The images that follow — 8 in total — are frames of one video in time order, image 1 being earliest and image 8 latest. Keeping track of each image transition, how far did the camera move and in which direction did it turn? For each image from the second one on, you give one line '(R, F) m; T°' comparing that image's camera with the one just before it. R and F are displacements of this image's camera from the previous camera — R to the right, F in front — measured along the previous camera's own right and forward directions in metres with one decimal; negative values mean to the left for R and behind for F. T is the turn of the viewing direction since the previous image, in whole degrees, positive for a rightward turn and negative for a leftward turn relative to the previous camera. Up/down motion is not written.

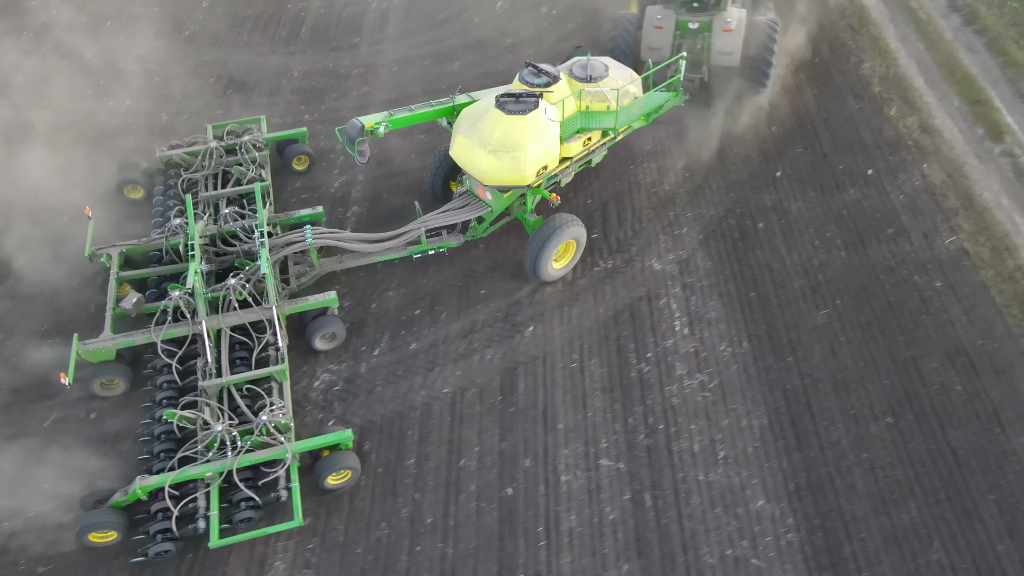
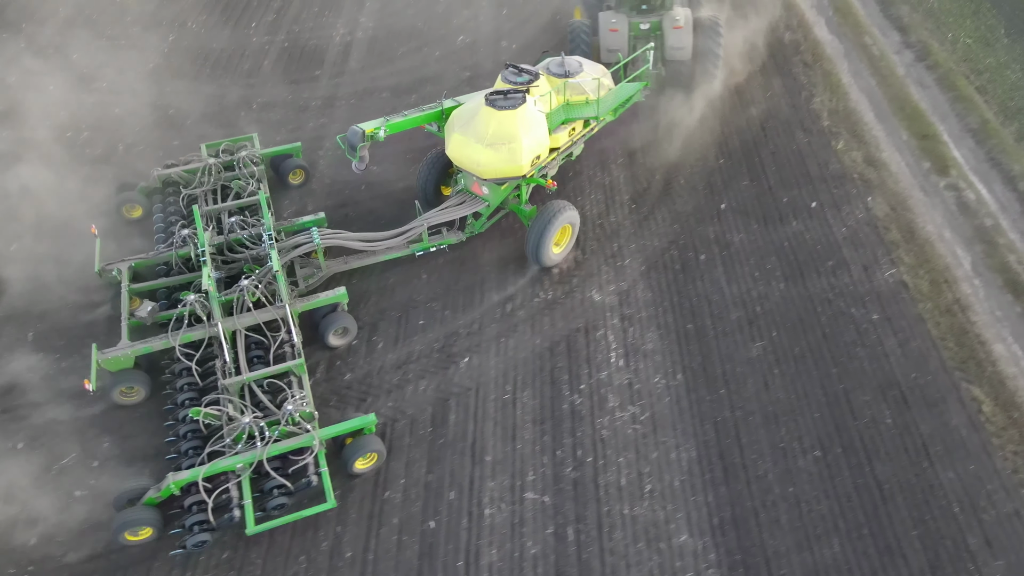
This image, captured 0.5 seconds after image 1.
(+0.5, 0.0) m; 0°
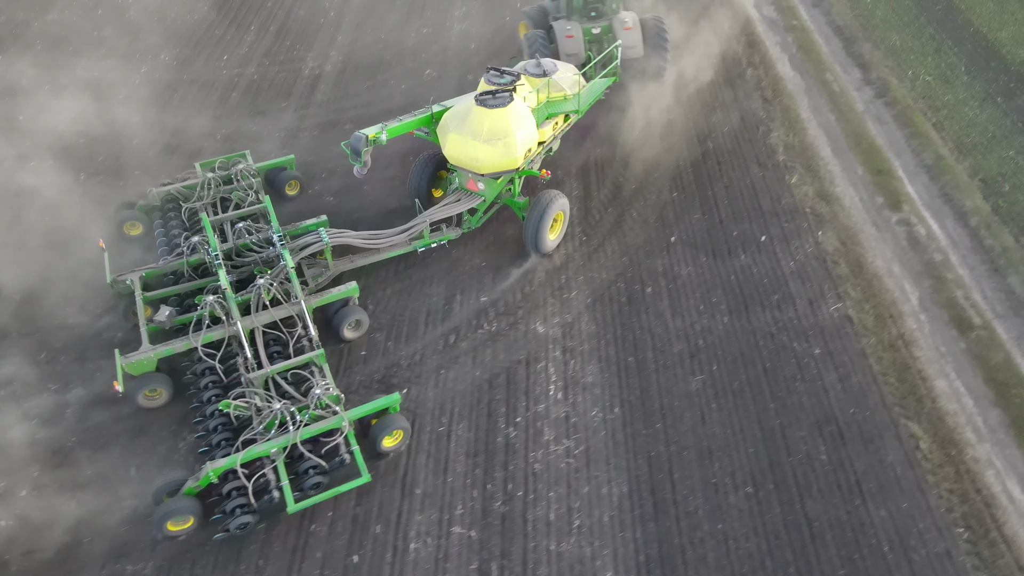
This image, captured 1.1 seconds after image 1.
(+0.5, 0.0) m; 0°
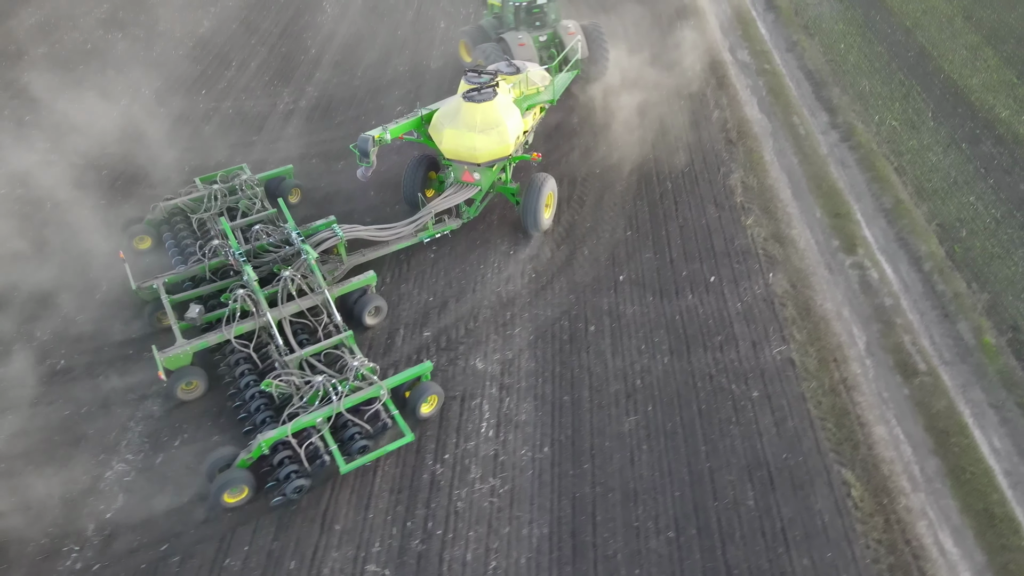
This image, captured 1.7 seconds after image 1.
(+0.6, 0.0) m; -1°
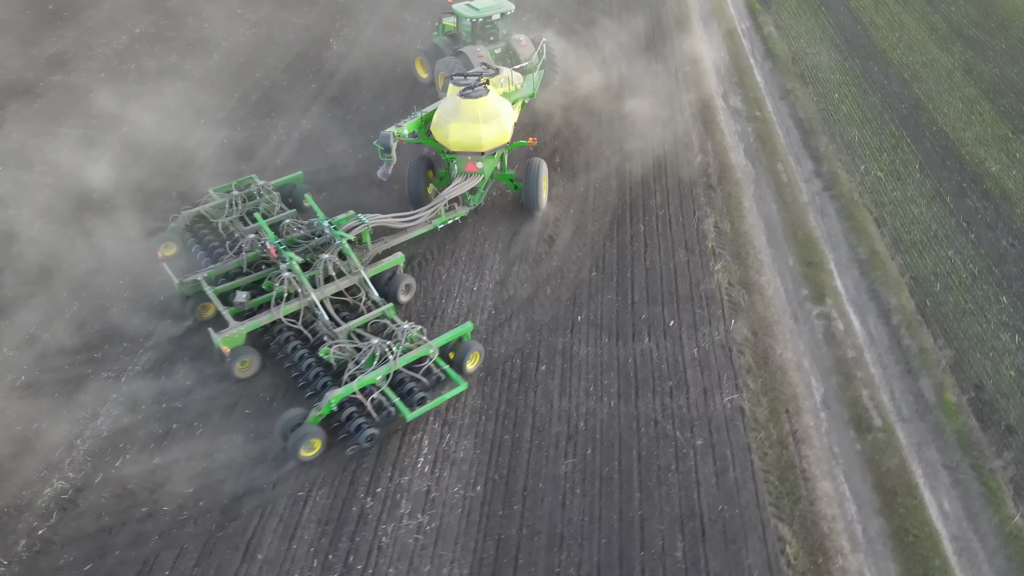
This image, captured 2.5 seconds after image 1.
(+0.7, 0.0) m; -2°
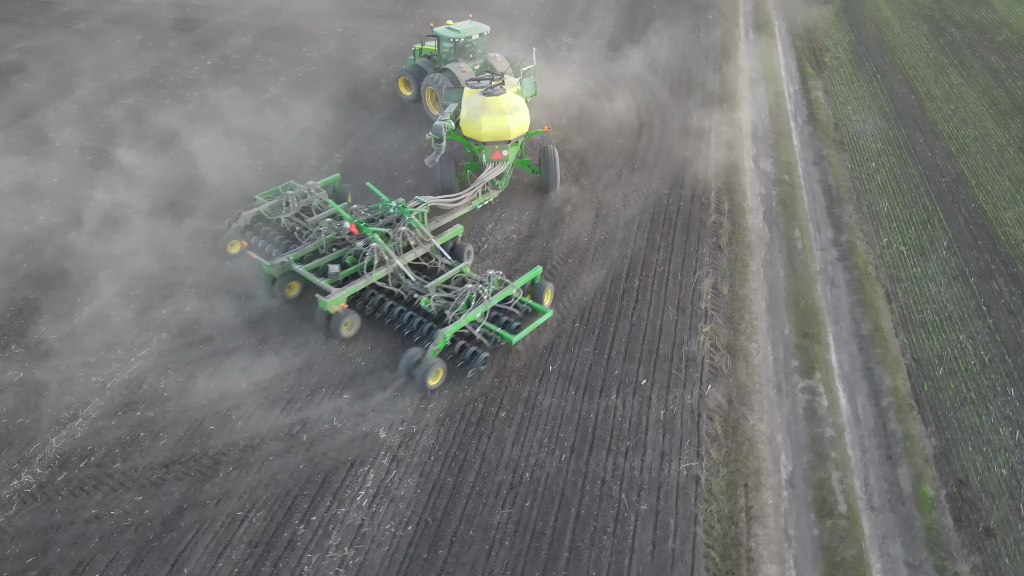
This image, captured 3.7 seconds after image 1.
(+0.9, 0.0) m; -6°
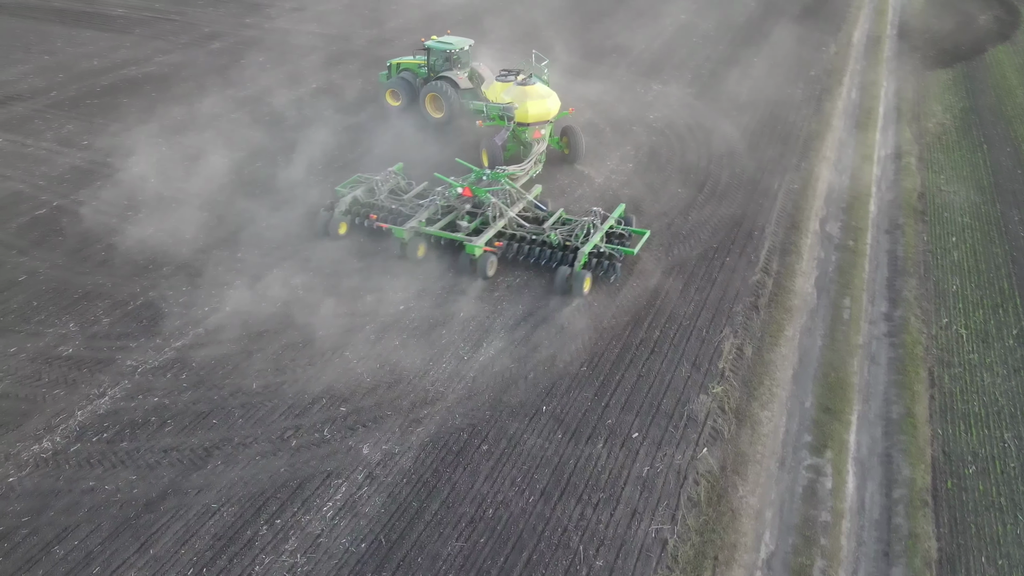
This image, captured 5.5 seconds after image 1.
(+1.0, 0.0) m; -9°
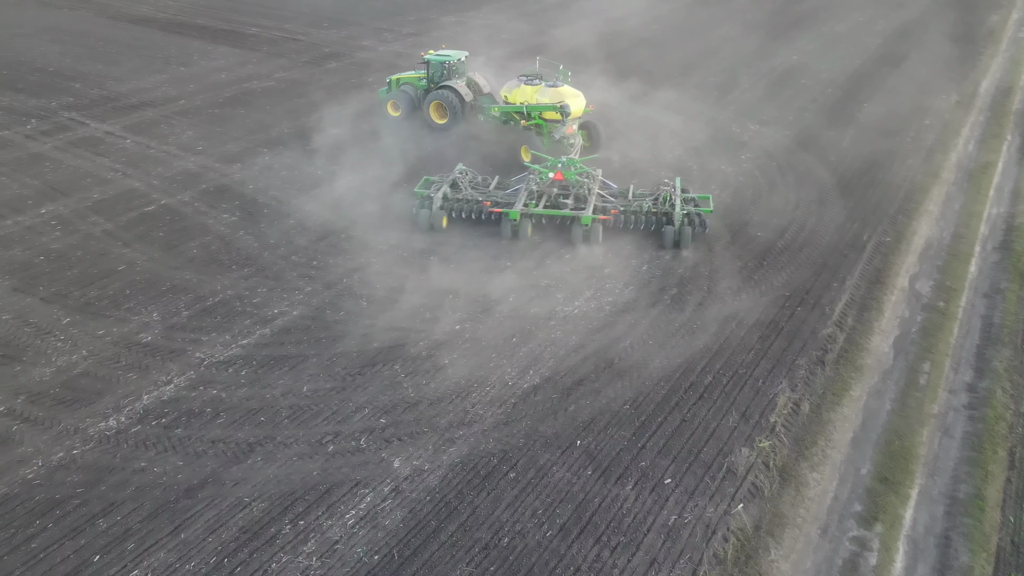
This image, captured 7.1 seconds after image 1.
(+0.5, 0.0) m; -8°
